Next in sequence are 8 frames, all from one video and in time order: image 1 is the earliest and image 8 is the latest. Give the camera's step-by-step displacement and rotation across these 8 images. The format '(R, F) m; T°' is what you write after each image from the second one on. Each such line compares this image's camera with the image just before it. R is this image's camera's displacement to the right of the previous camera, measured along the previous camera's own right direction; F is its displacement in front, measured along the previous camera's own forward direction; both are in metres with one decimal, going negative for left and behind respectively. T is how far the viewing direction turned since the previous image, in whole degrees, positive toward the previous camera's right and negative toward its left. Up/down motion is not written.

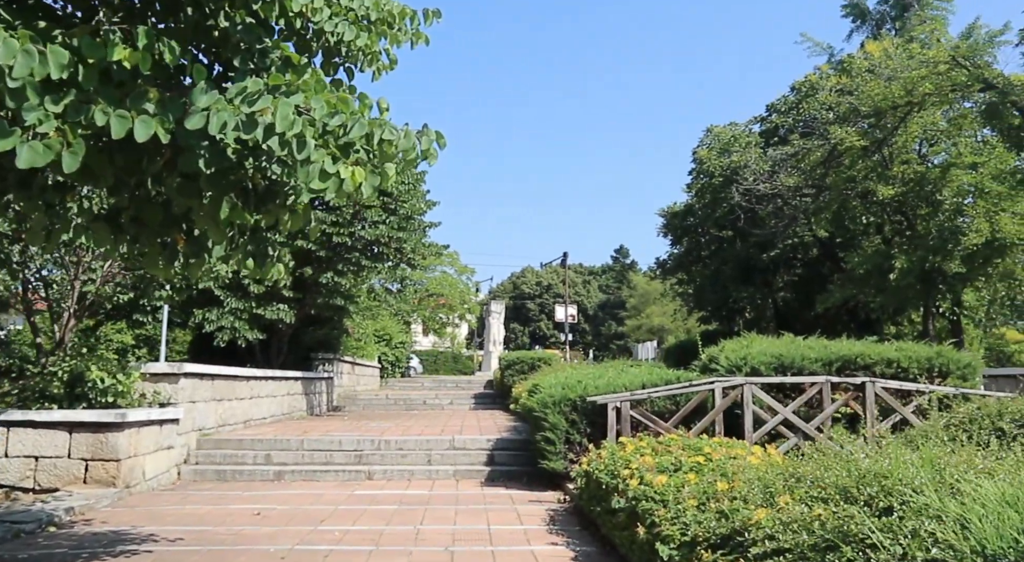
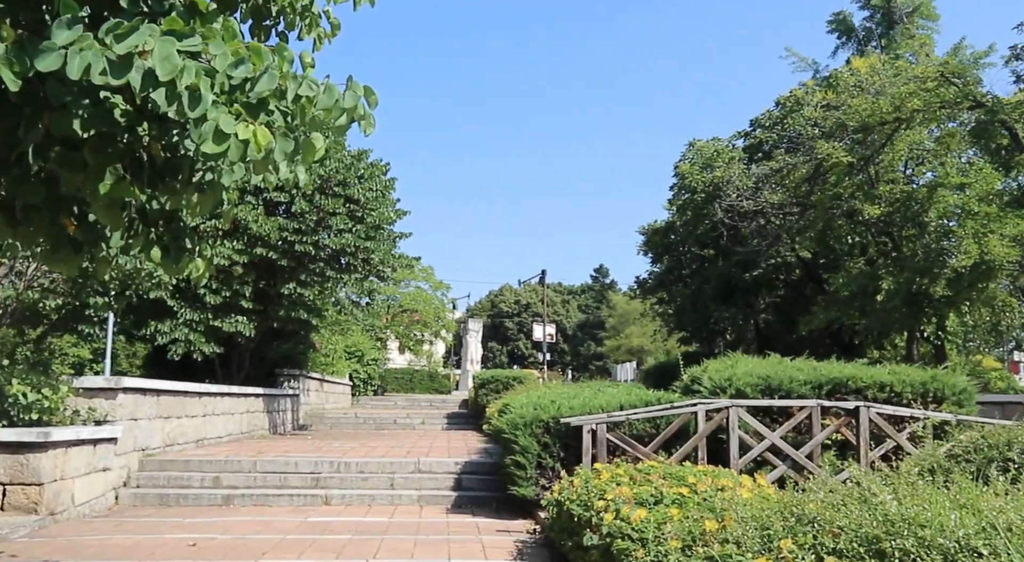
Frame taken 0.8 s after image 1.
(+0.1, +0.6) m; +1°
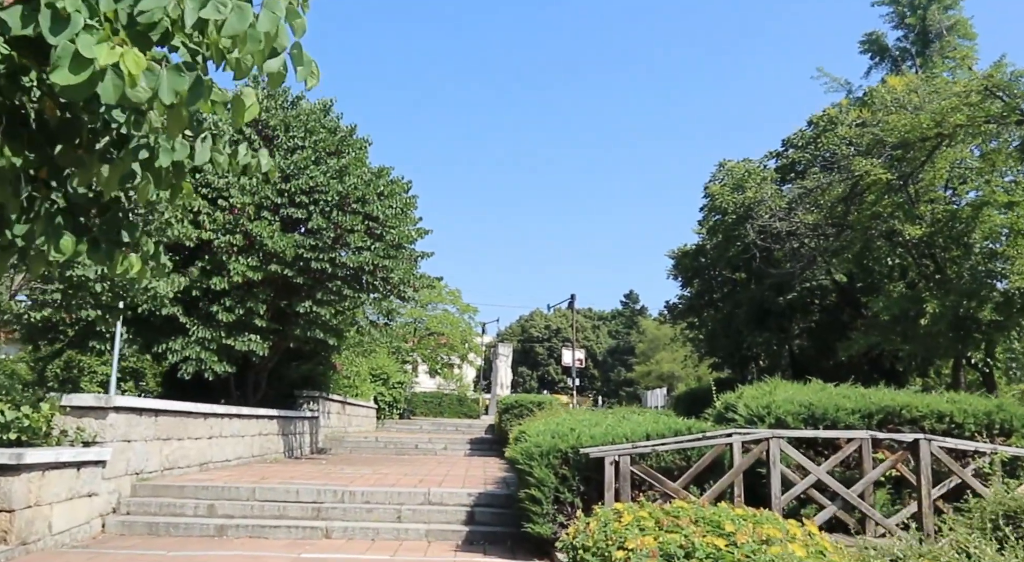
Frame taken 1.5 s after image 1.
(+0.1, +0.6) m; -2°
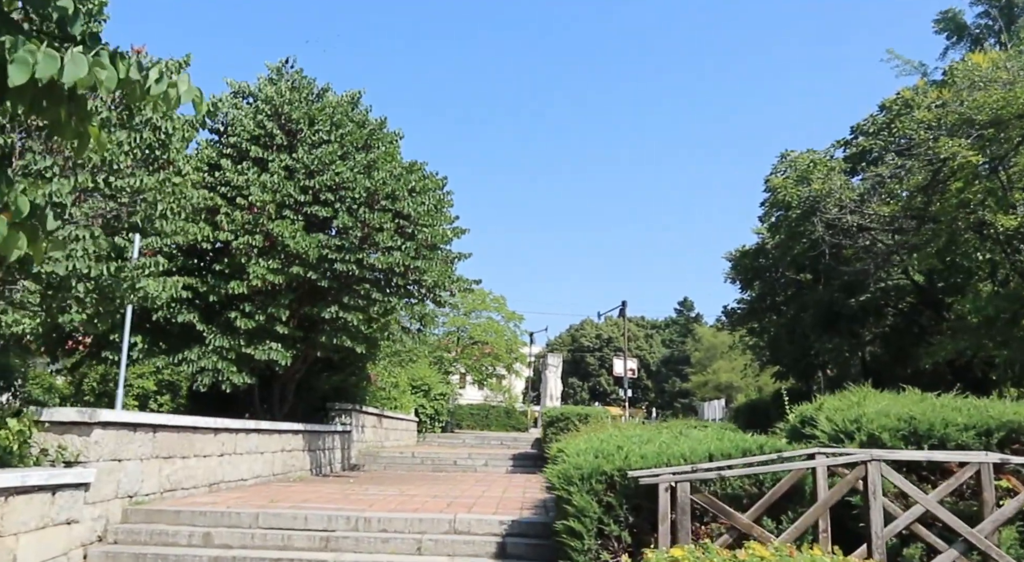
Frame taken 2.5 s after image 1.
(+0.1, +1.2) m; -3°
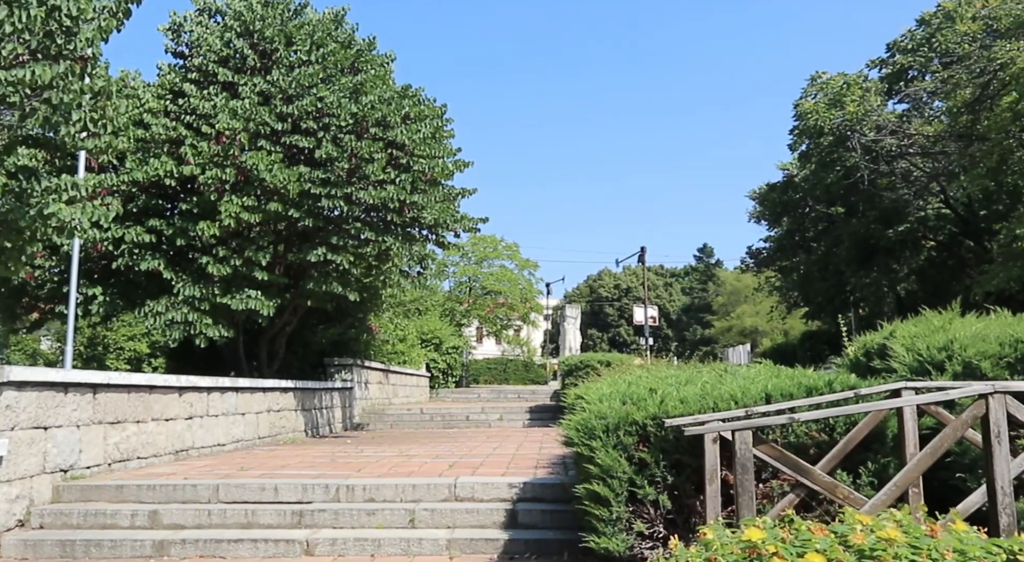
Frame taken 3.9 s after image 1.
(+0.1, +1.3) m; -1°
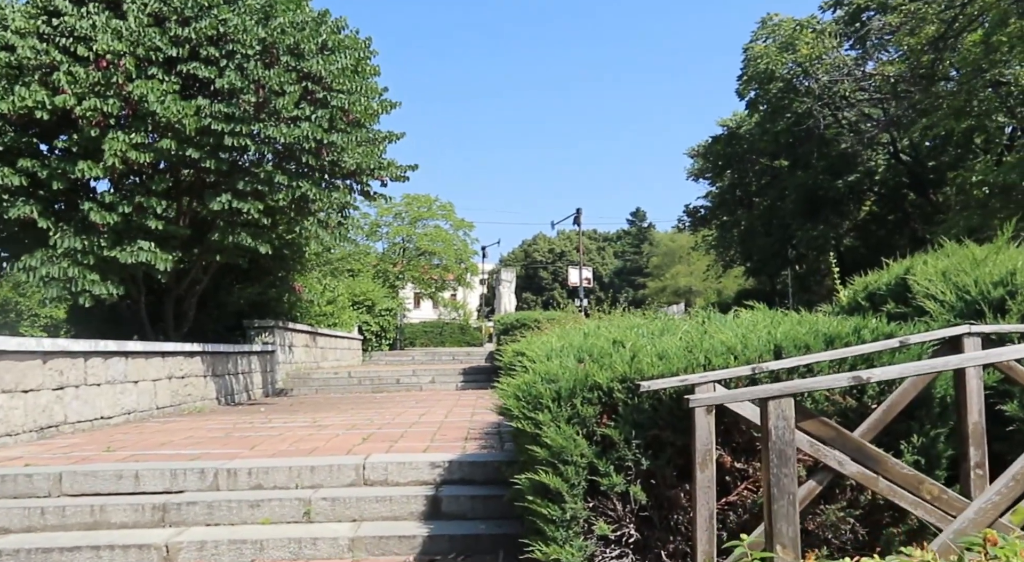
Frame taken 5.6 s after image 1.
(+0.1, +1.3) m; +4°
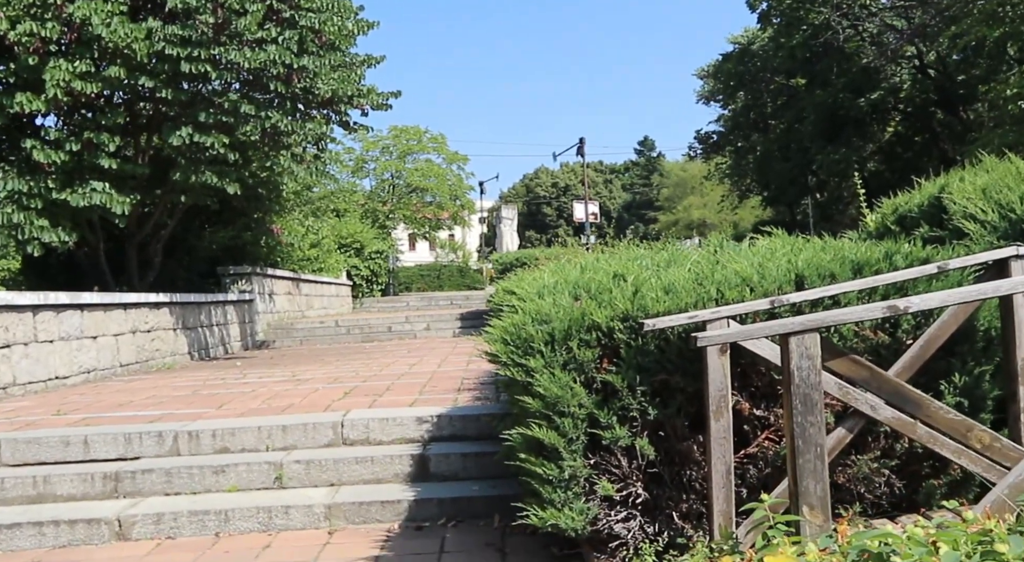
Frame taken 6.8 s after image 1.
(0.0, +0.5) m; 0°
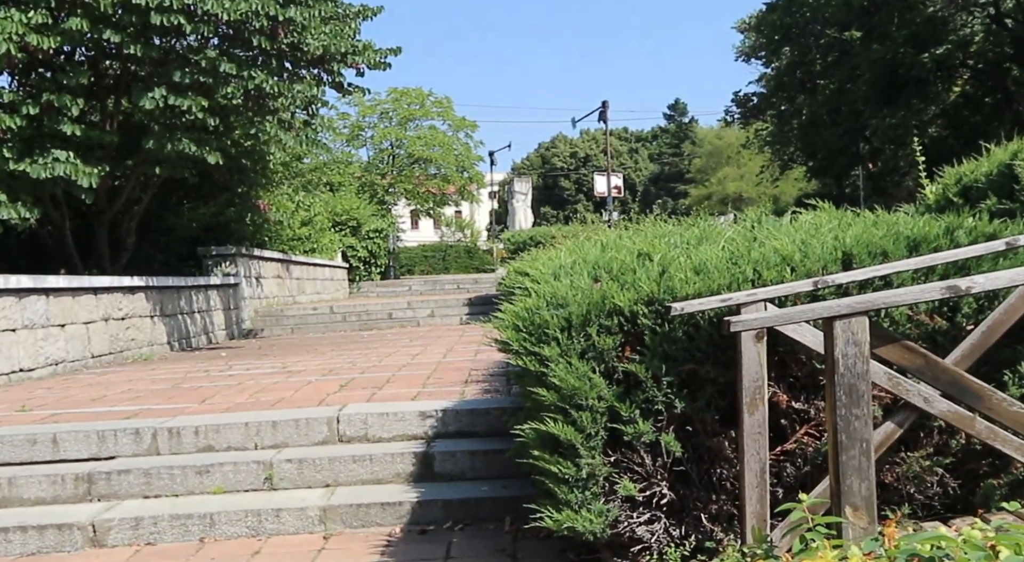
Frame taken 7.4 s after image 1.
(0.0, +0.4) m; -1°
